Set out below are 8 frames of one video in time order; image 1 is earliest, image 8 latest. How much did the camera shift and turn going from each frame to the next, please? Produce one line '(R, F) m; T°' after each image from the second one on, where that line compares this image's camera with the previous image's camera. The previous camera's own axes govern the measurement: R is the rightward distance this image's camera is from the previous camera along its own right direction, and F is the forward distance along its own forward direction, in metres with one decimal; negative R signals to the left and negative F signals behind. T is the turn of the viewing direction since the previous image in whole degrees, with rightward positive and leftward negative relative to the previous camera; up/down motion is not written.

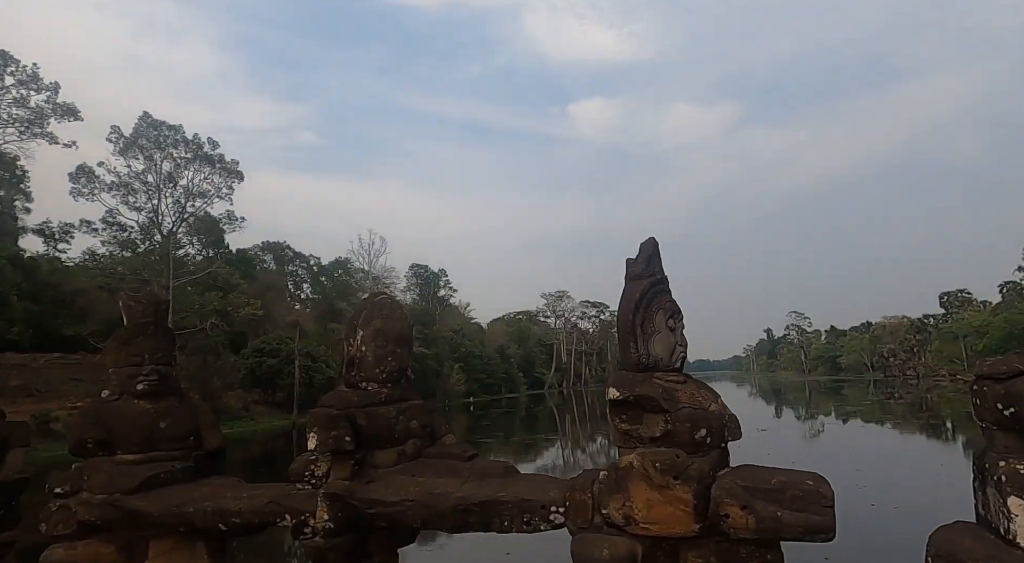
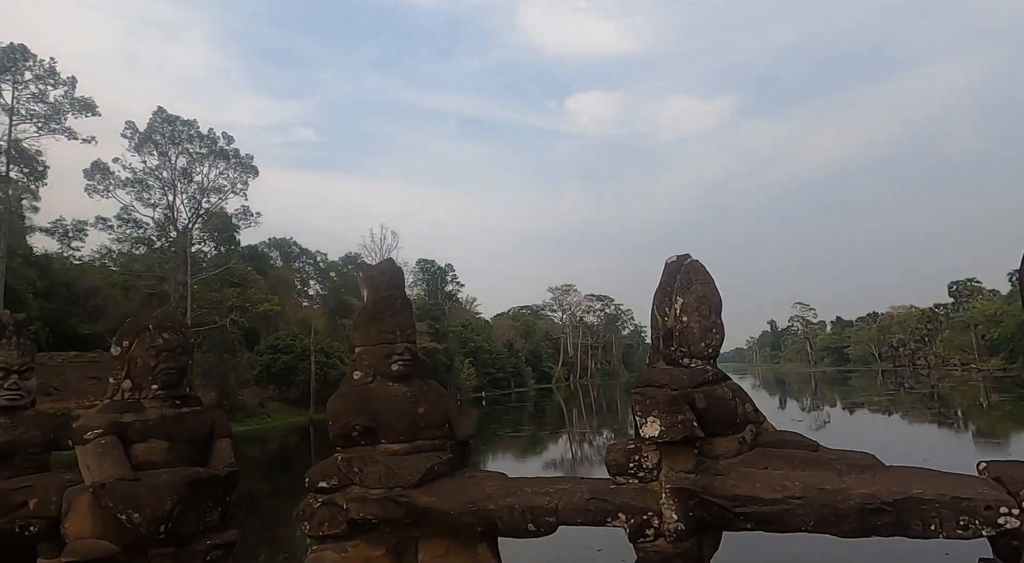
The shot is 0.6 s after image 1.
(-0.7, +0.2) m; -1°
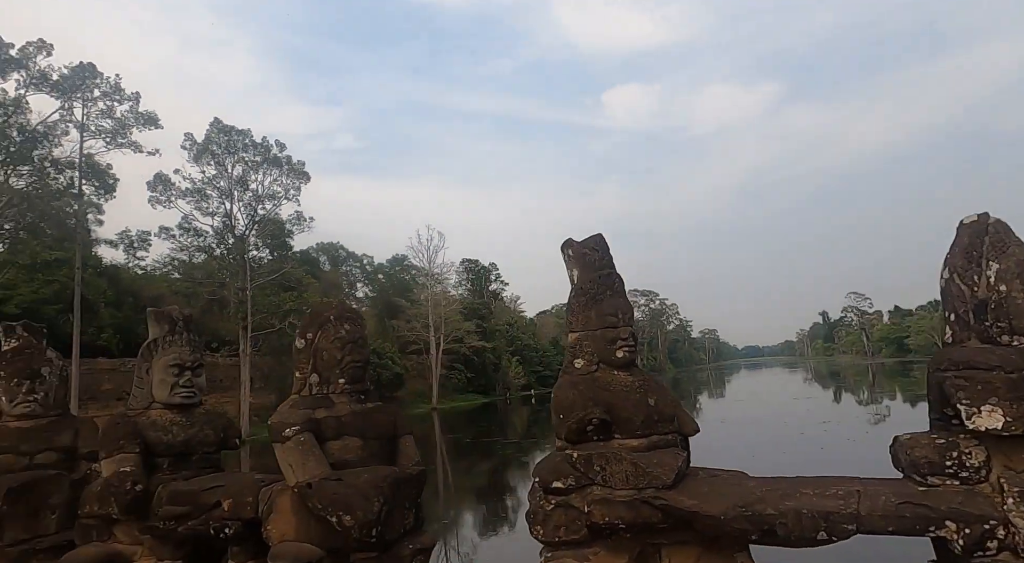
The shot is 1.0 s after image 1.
(-0.4, +0.1) m; -4°
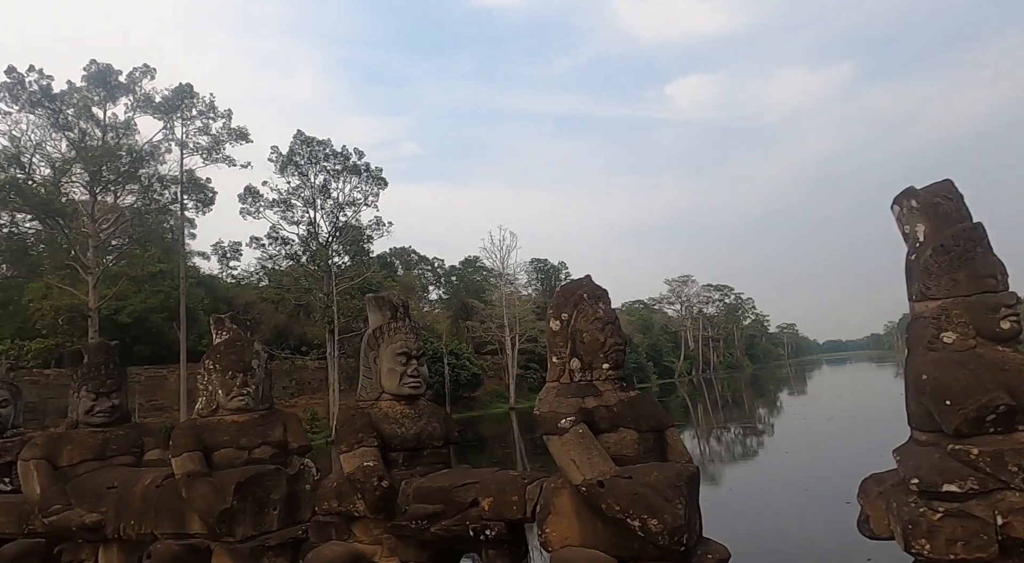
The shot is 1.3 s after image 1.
(-0.5, +0.2) m; -6°
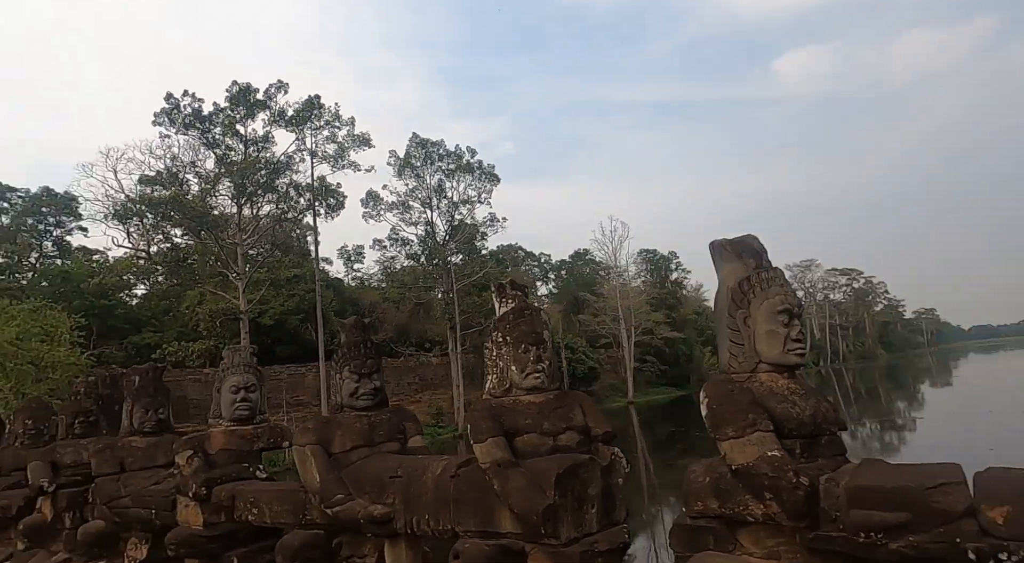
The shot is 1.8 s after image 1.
(-0.6, +0.3) m; -10°
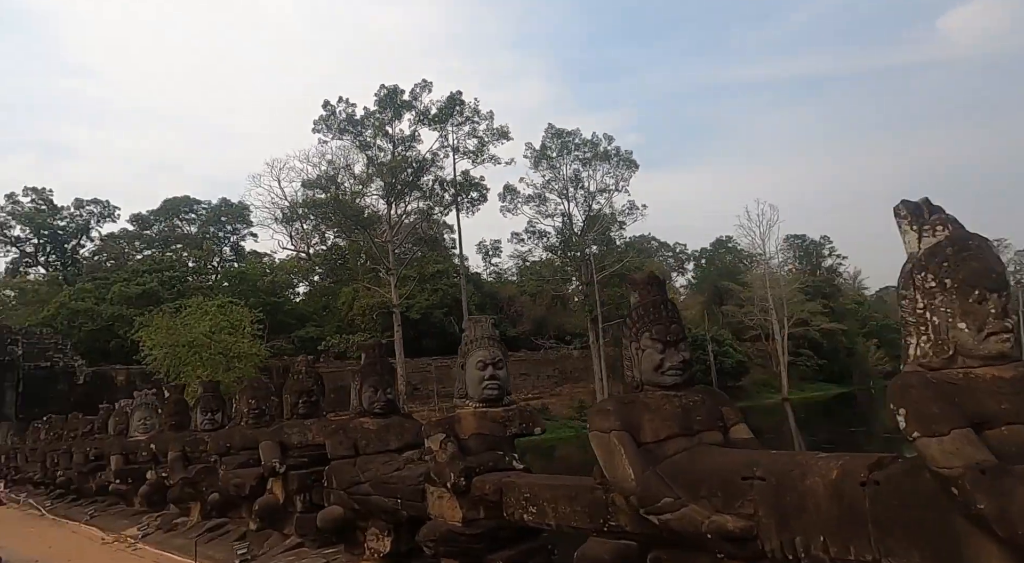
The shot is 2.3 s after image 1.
(-0.6, +0.4) m; -12°
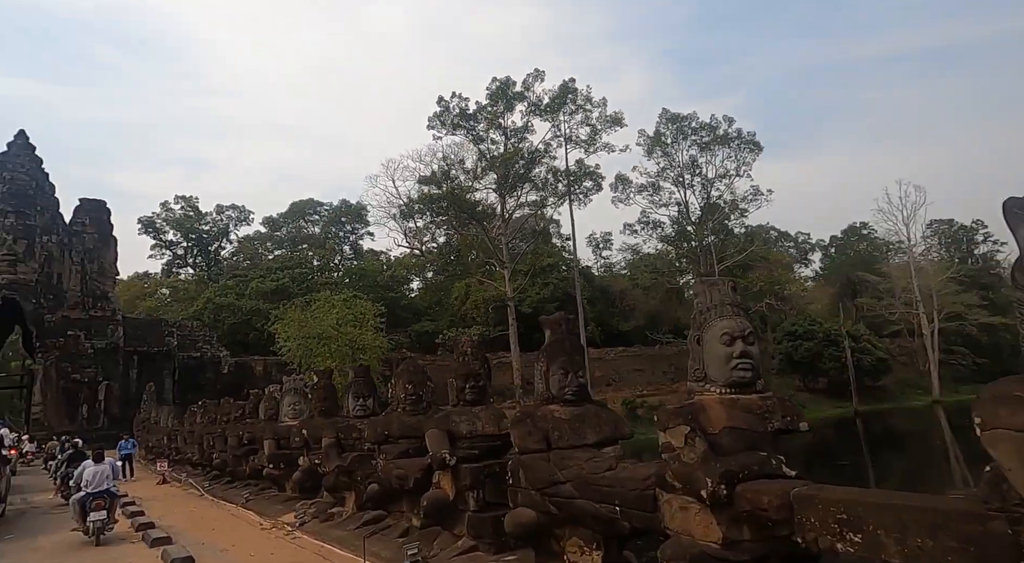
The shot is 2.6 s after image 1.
(-0.4, +0.4) m; -10°
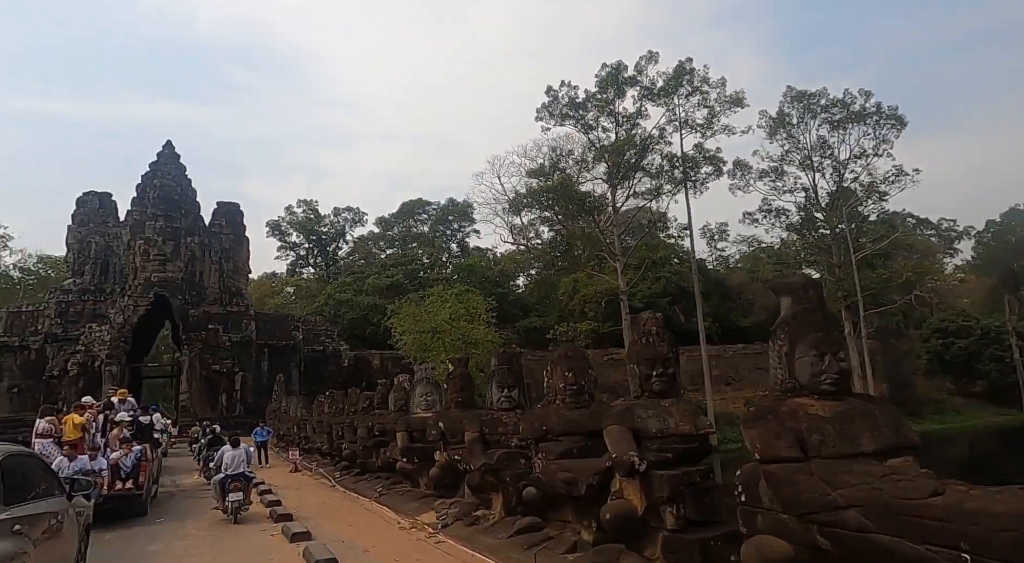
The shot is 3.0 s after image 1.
(-0.4, +0.5) m; -9°
